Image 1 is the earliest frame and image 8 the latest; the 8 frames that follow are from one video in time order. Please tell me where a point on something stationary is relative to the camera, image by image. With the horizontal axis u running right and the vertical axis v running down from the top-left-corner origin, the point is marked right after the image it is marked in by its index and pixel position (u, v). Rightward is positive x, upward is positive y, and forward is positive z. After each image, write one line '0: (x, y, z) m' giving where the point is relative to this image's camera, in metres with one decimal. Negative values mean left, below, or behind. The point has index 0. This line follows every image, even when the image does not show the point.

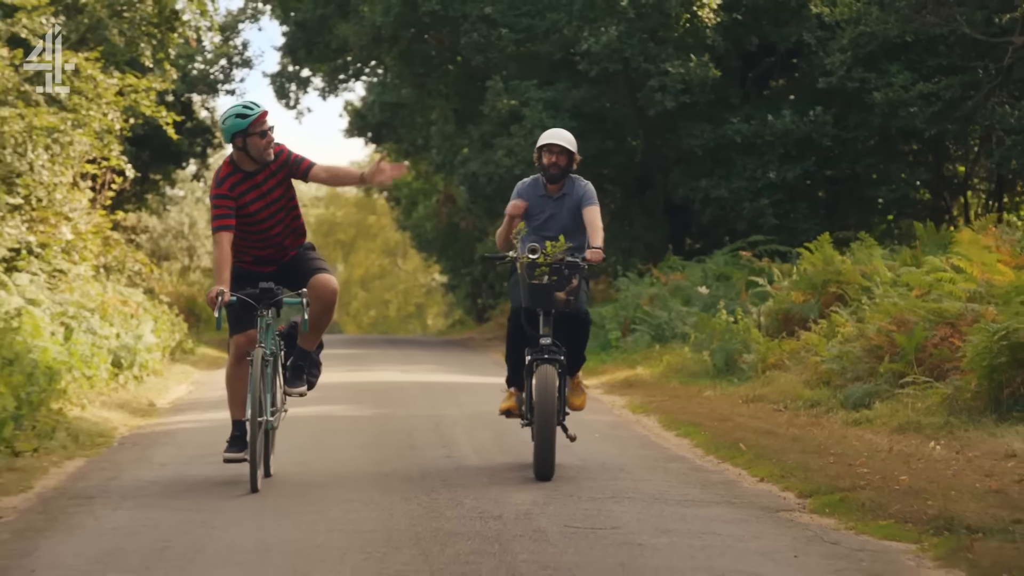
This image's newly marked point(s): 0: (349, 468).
0: (-0.8, -0.9, +9.9) m
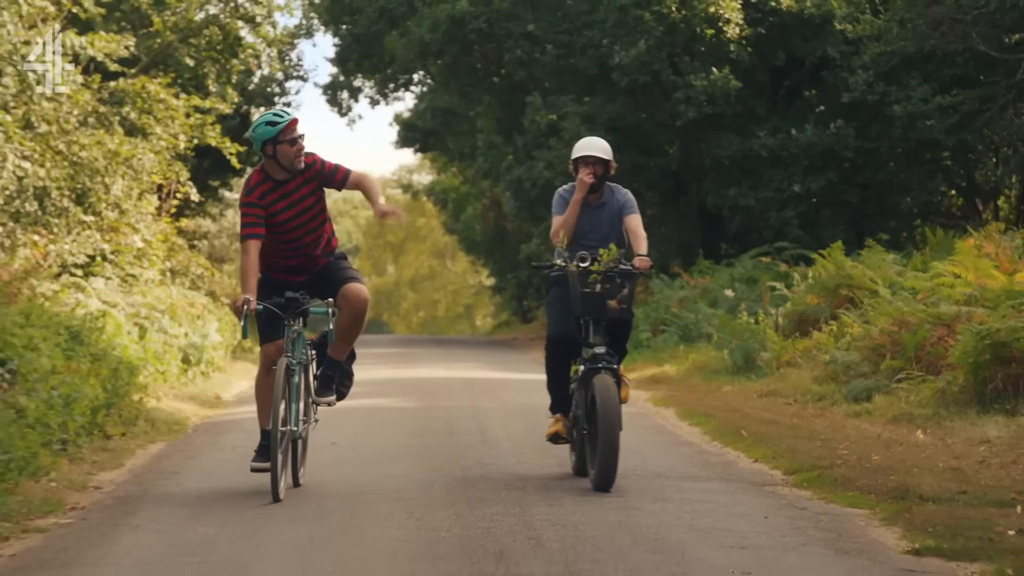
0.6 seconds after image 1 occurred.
0: (-0.7, -0.9, +11.3) m
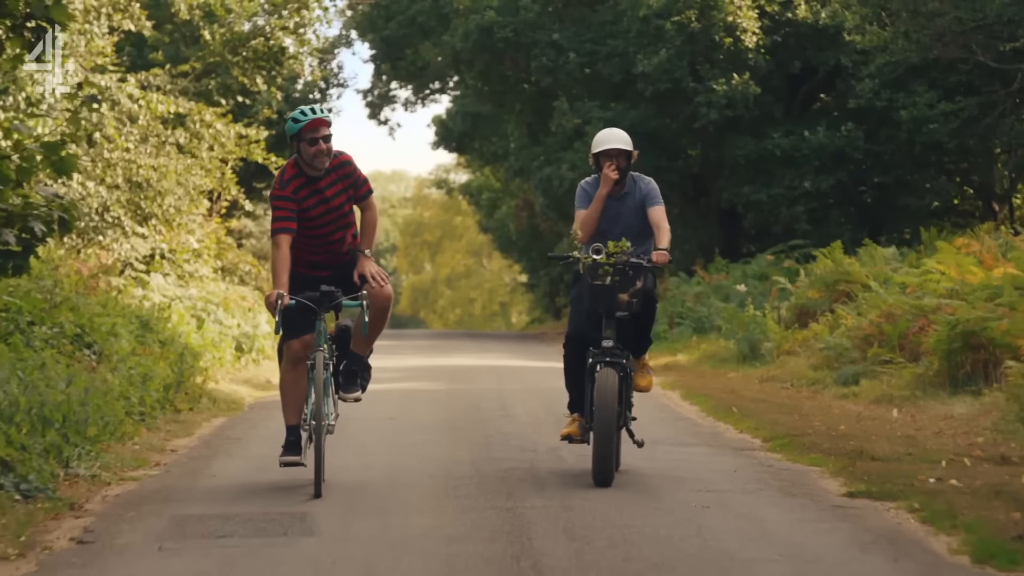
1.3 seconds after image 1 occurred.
0: (-0.5, -0.9, +13.0) m
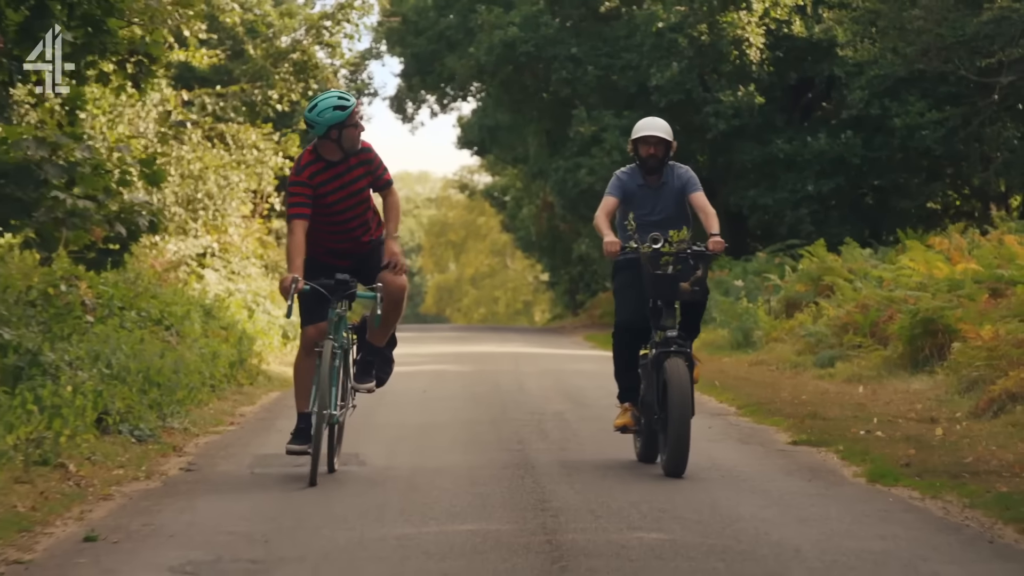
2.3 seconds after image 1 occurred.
0: (-0.4, -0.8, +15.1) m
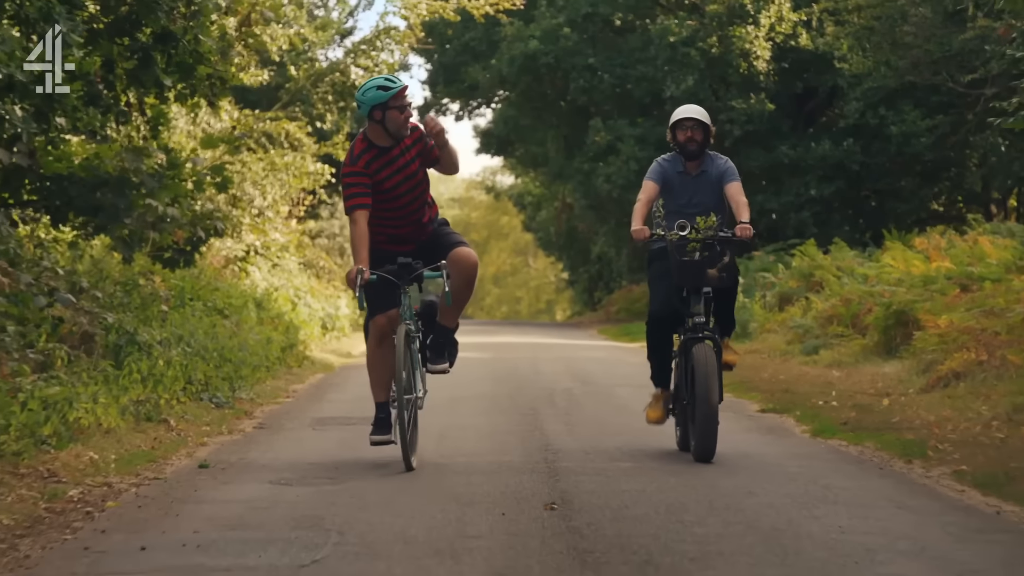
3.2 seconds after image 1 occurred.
0: (-0.3, -0.8, +17.2) m
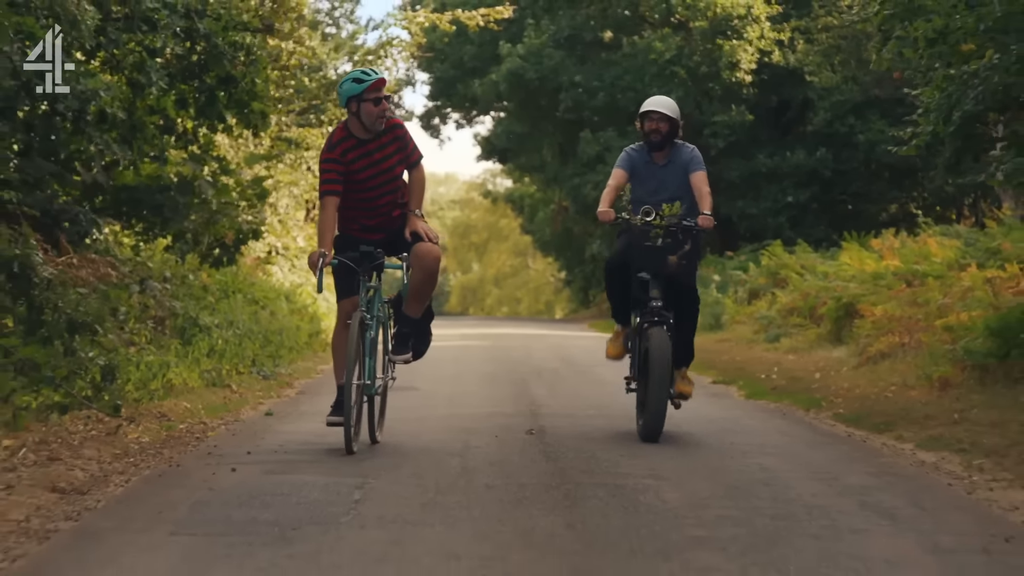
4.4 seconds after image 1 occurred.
0: (-0.3, -0.7, +19.9) m
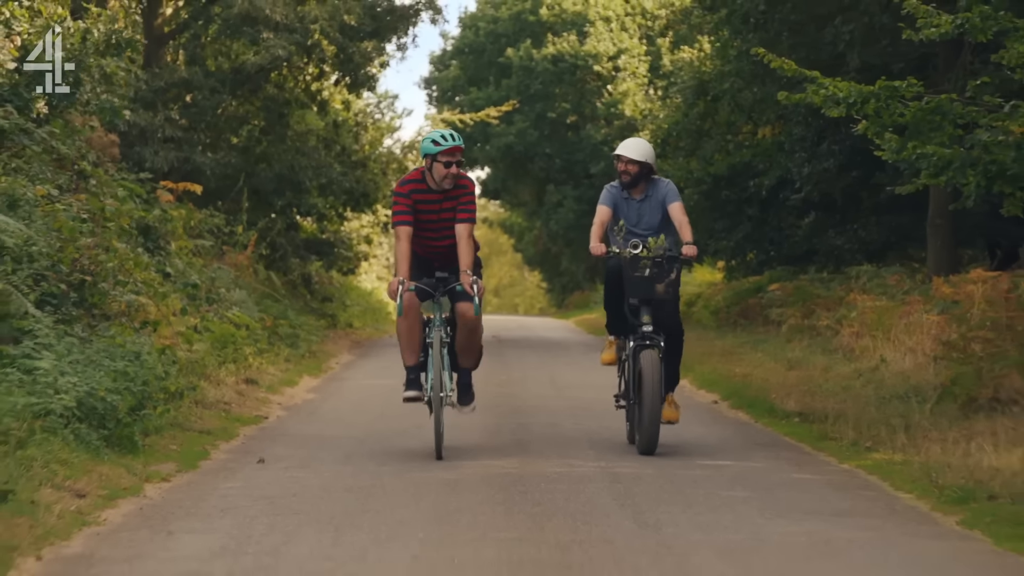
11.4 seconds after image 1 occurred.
0: (-0.4, -0.9, +21.2) m
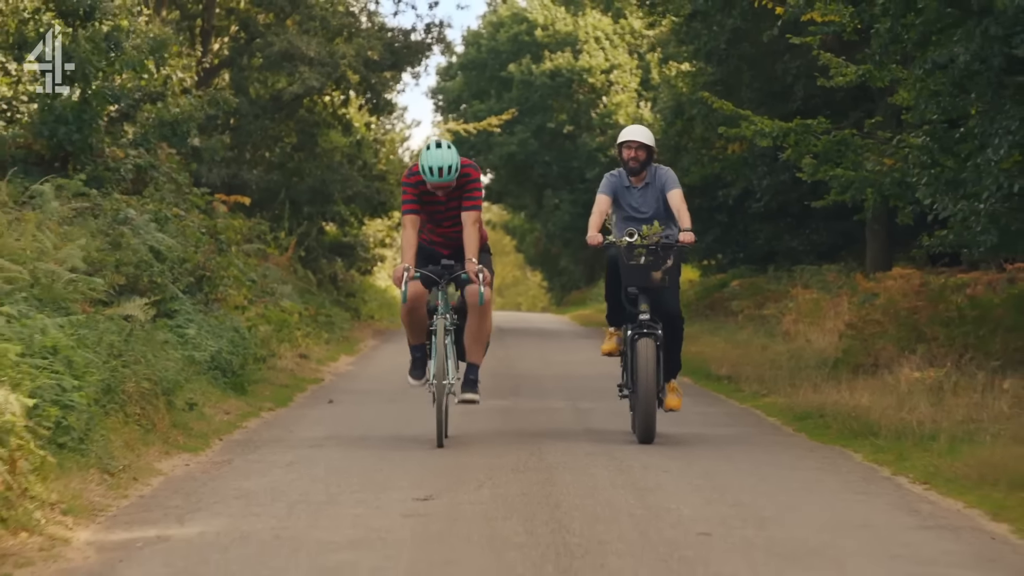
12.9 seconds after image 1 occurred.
0: (-0.4, -0.8, +24.9) m
